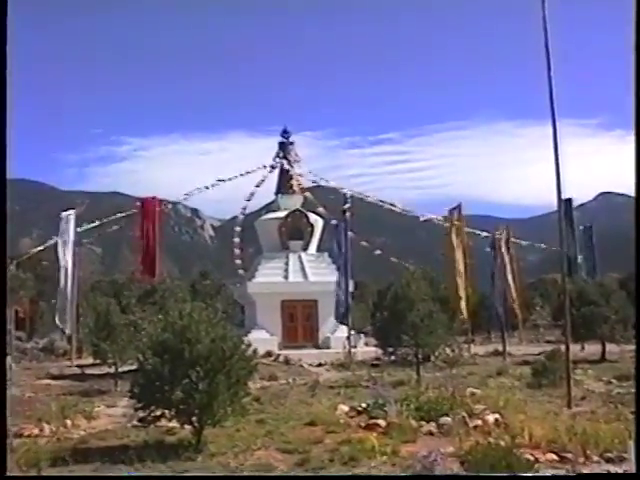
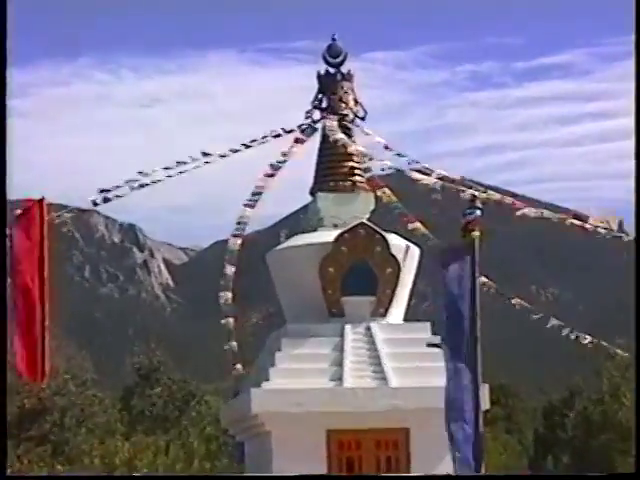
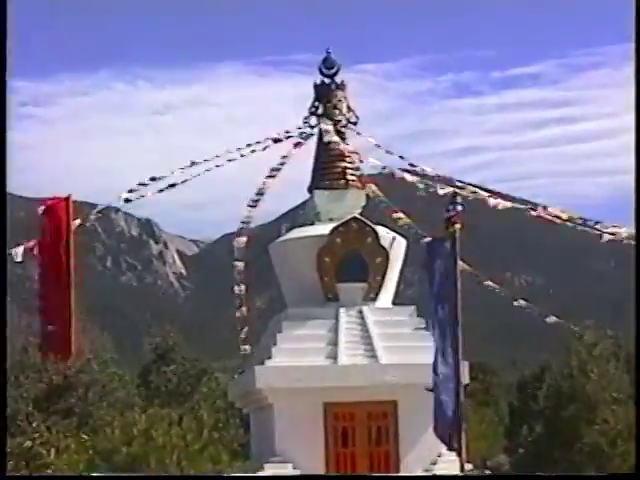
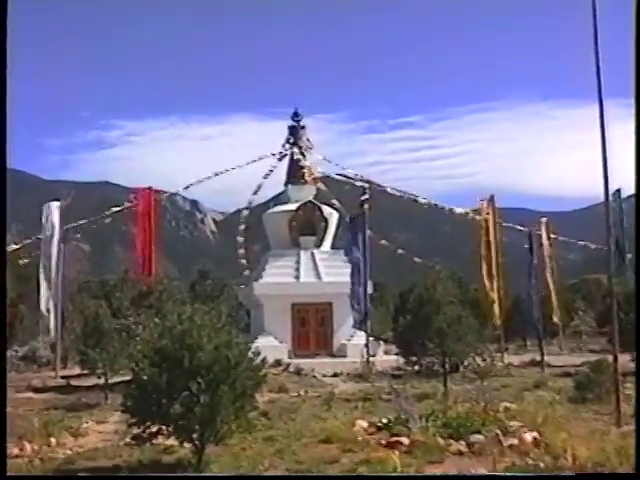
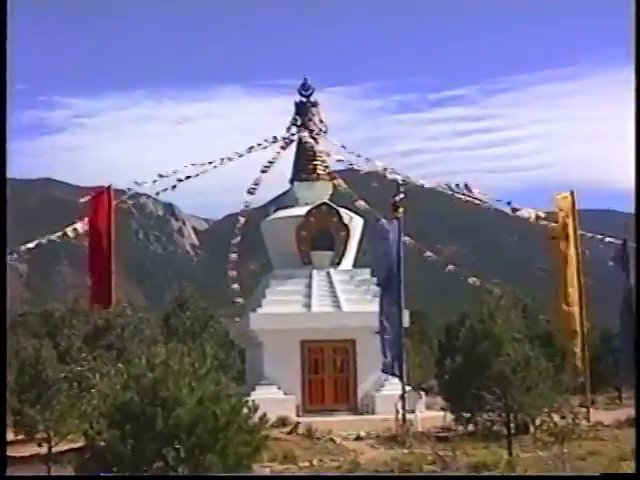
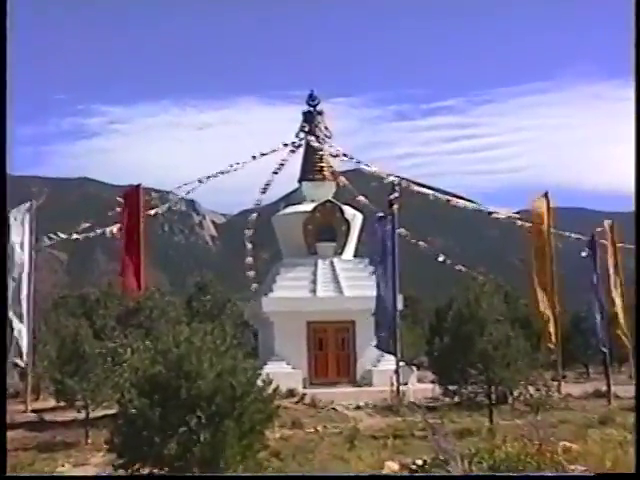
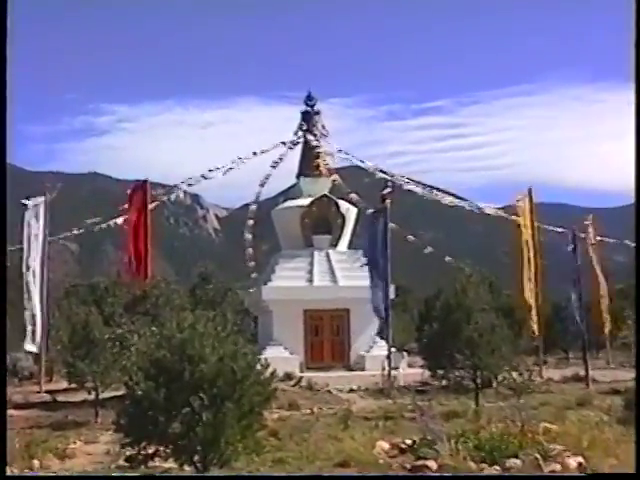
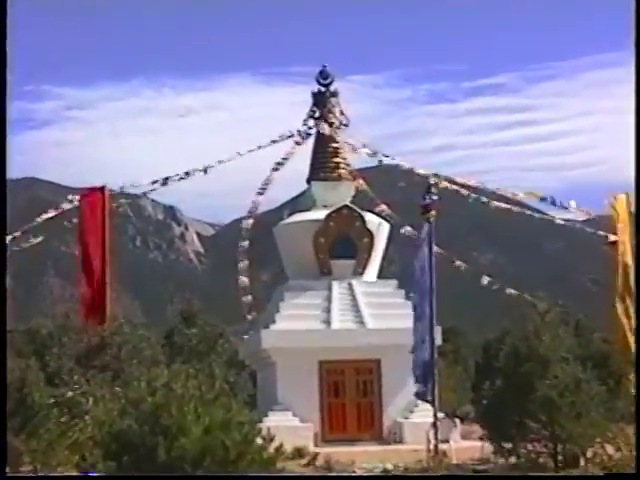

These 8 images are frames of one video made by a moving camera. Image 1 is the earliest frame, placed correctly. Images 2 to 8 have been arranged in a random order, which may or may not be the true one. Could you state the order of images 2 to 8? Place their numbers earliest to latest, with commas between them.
4, 7, 6, 5, 8, 3, 2
